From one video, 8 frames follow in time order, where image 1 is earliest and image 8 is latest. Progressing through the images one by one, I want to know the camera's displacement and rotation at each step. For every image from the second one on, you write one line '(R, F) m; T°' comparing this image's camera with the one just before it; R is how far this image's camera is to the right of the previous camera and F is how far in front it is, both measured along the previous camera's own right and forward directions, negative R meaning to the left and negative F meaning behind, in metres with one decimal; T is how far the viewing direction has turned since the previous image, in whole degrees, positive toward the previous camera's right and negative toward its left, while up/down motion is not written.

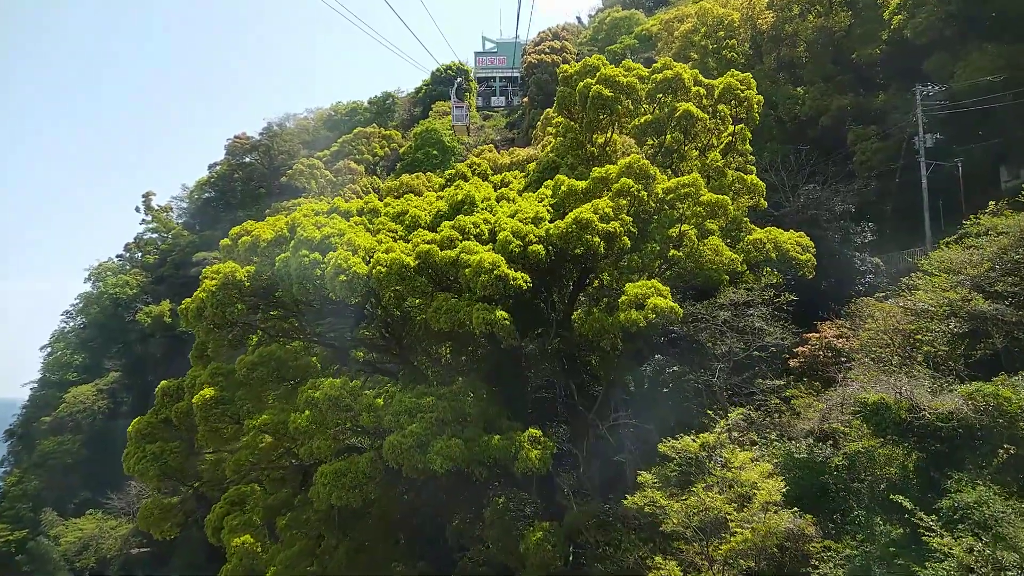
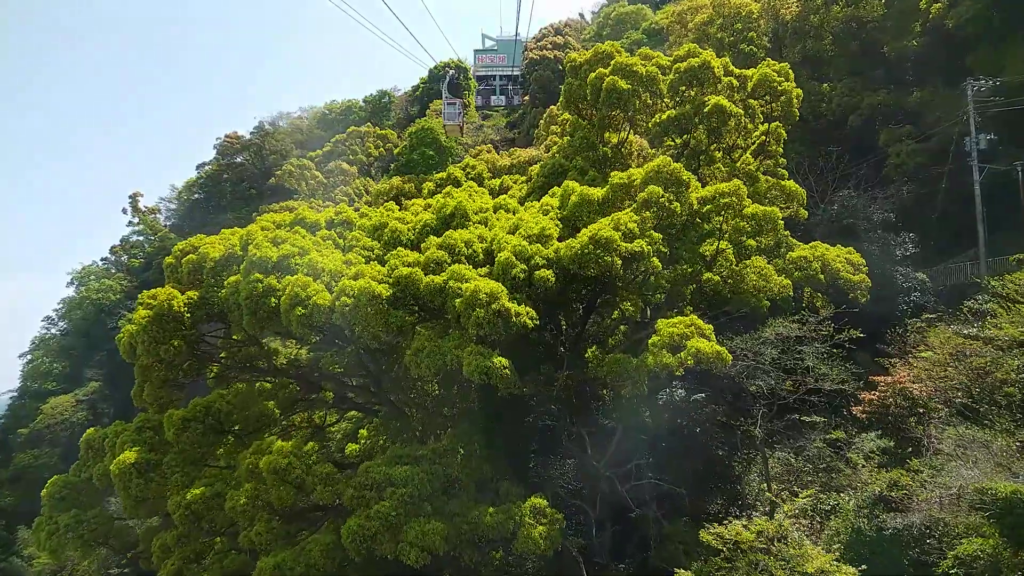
(0.0, +2.3) m; 0°
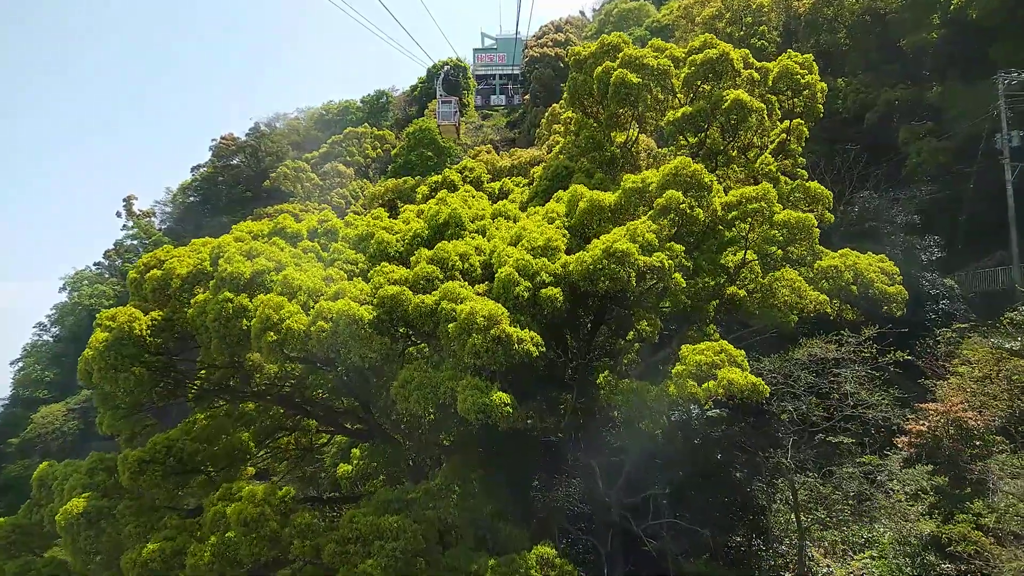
(0.0, +1.1) m; 0°
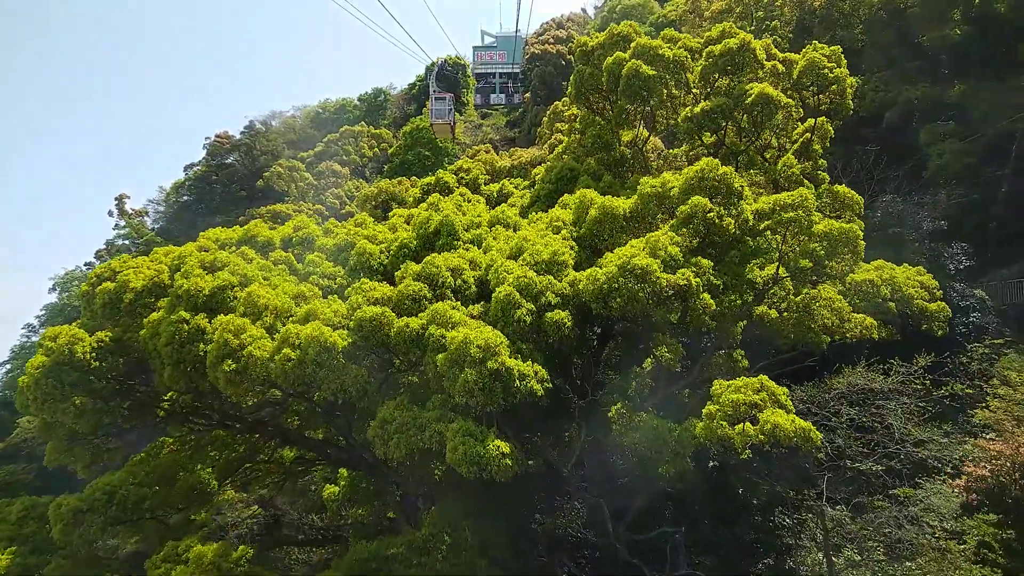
(0.0, +1.2) m; 0°
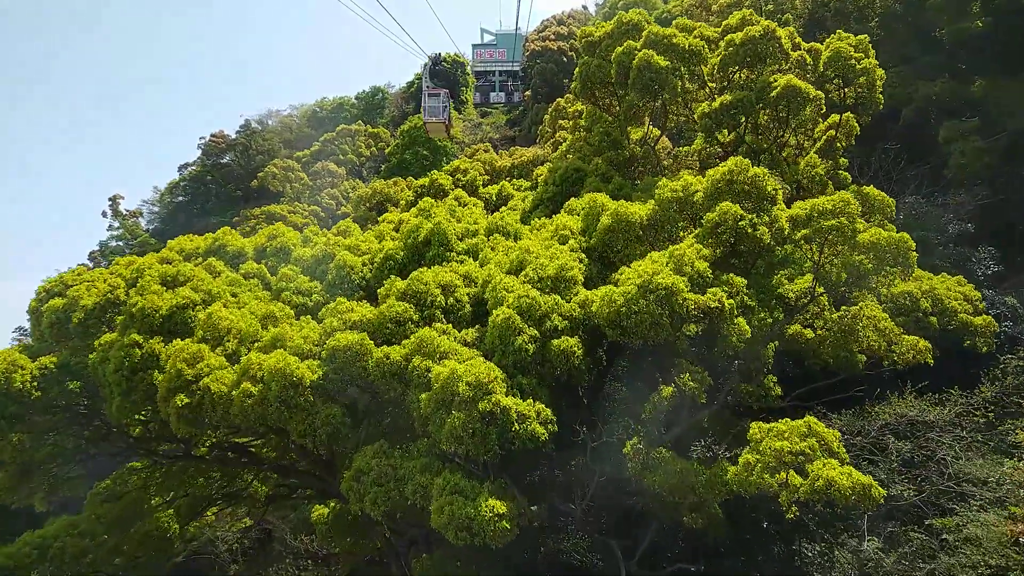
(0.0, +1.0) m; 0°
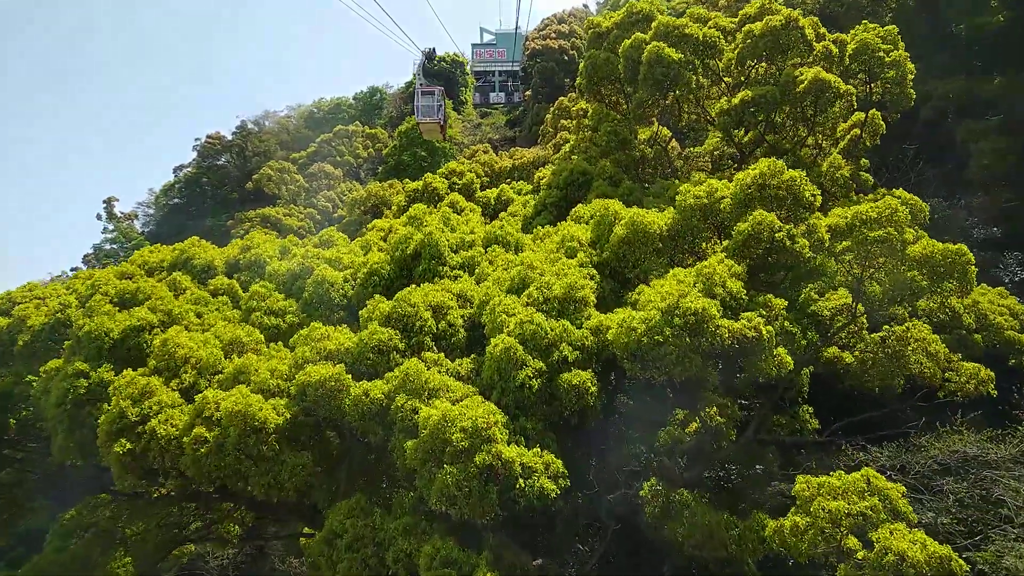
(0.0, +0.8) m; 0°
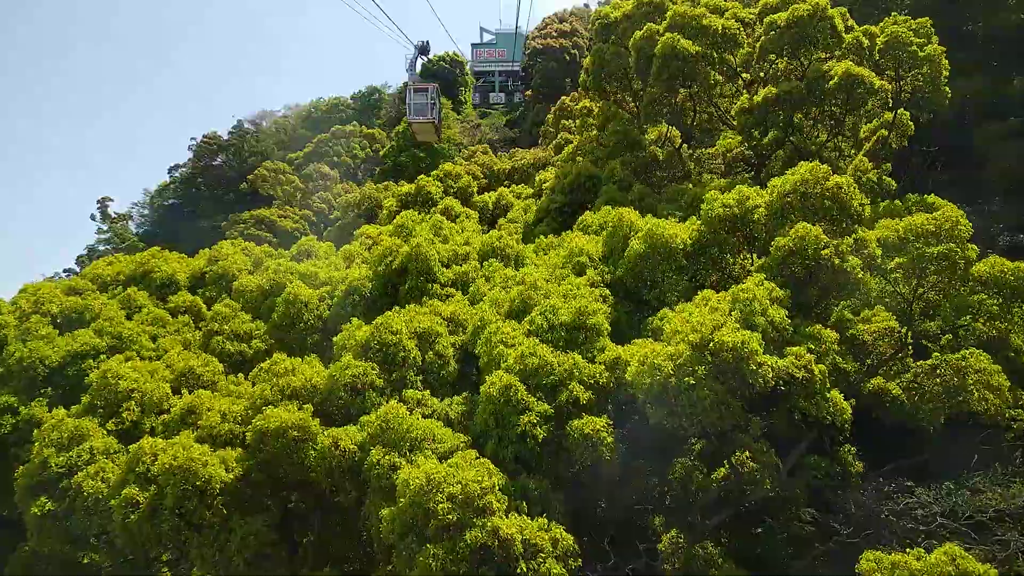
(0.0, +0.8) m; 0°
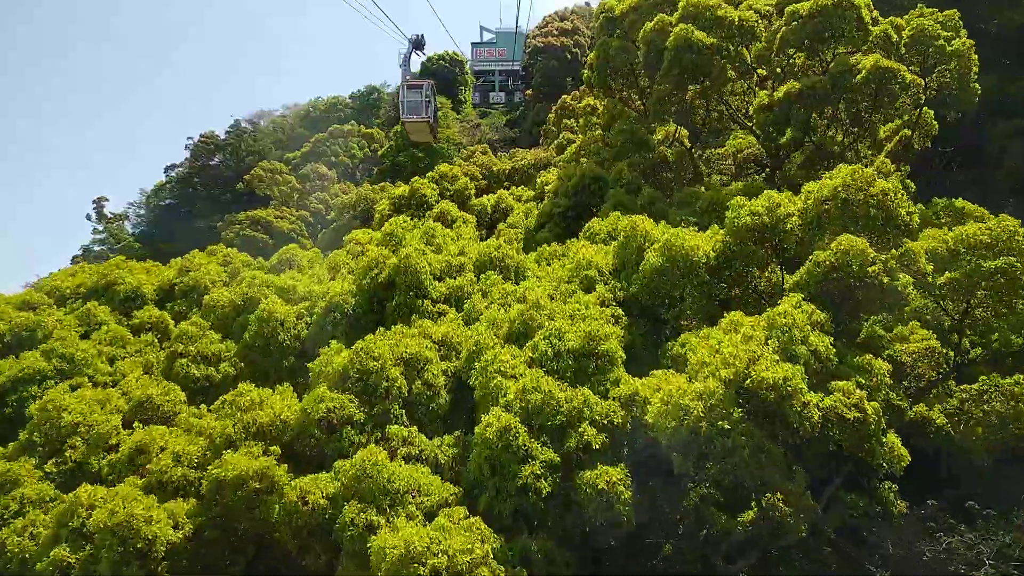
(0.0, +0.6) m; 0°
